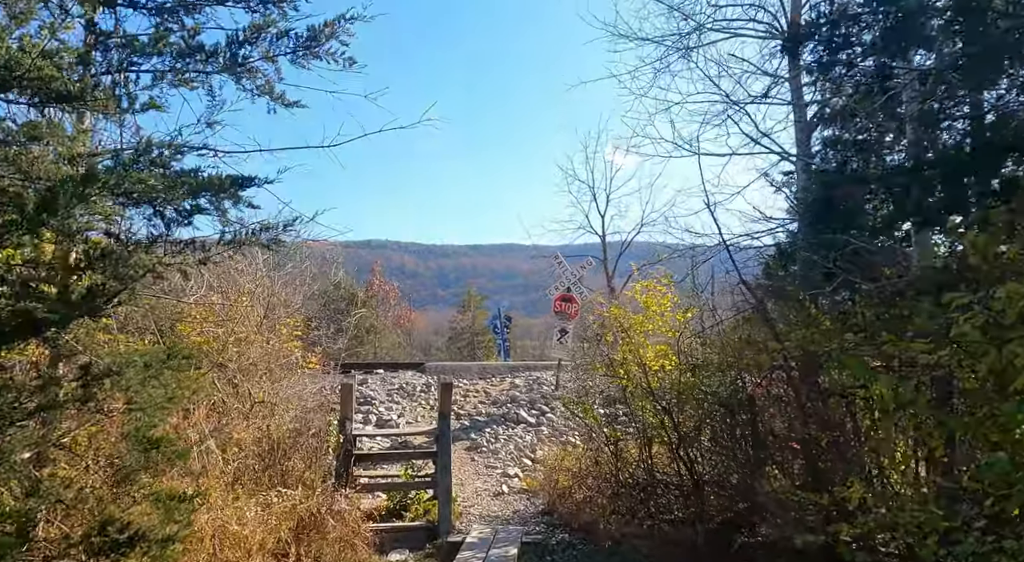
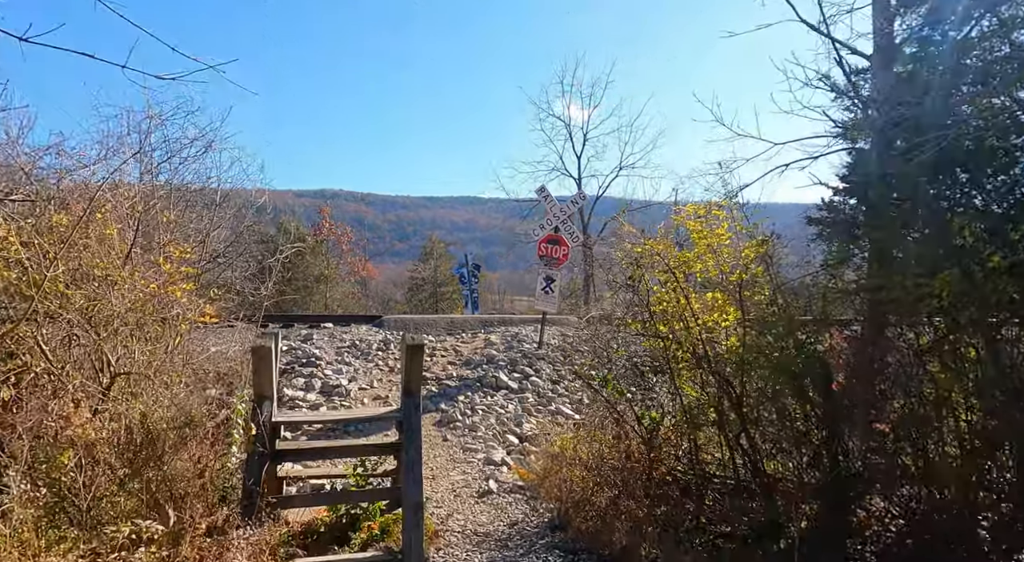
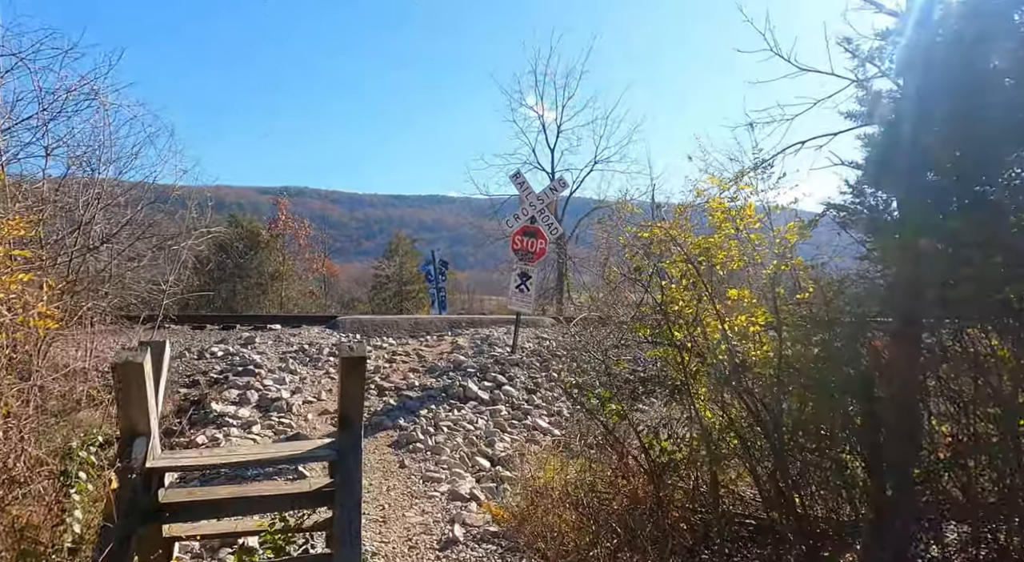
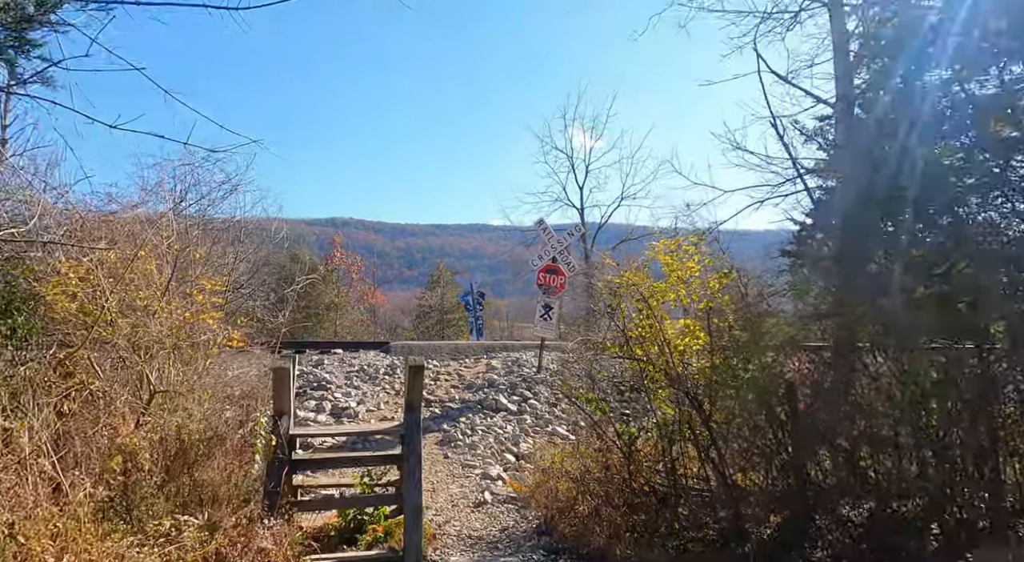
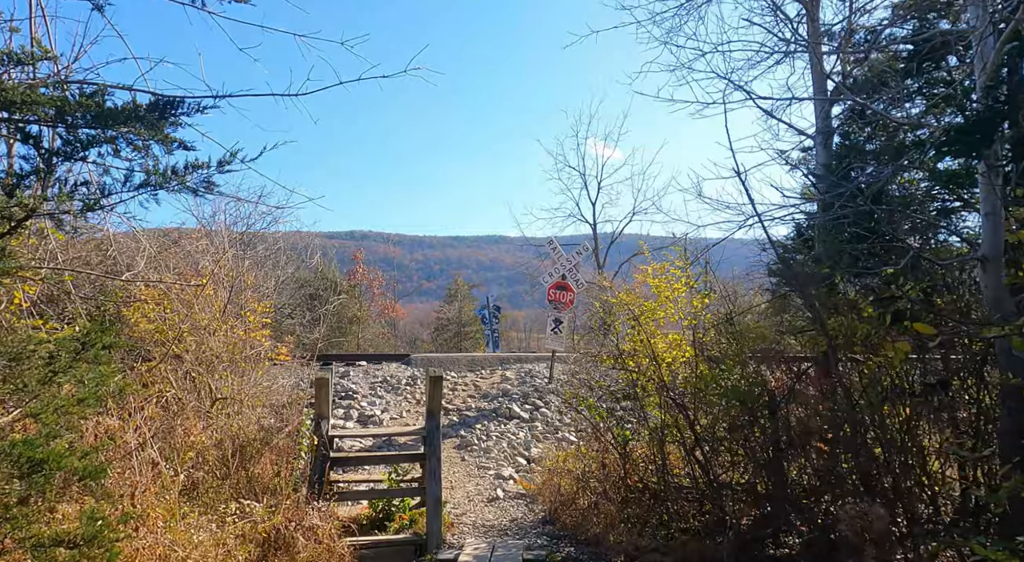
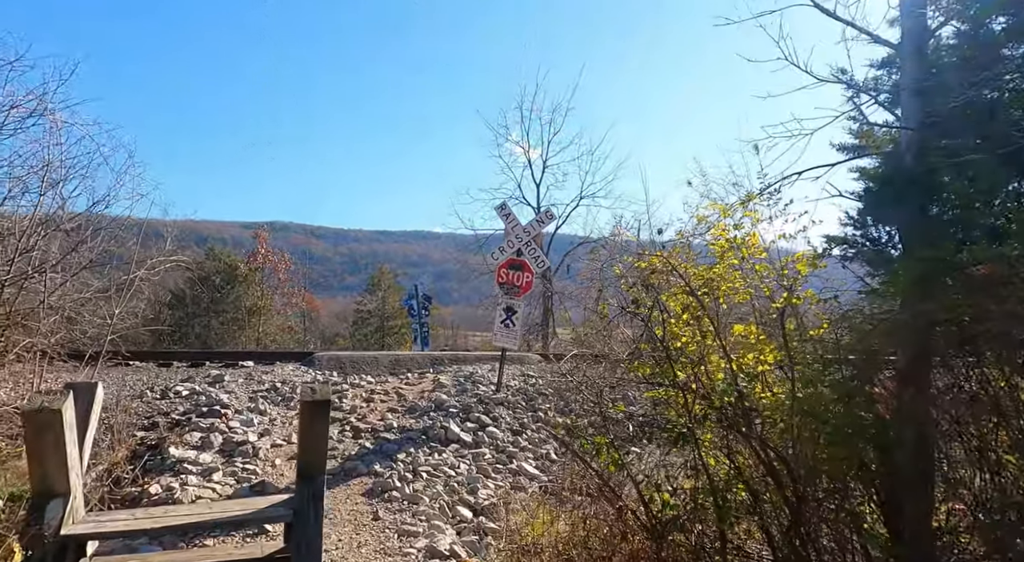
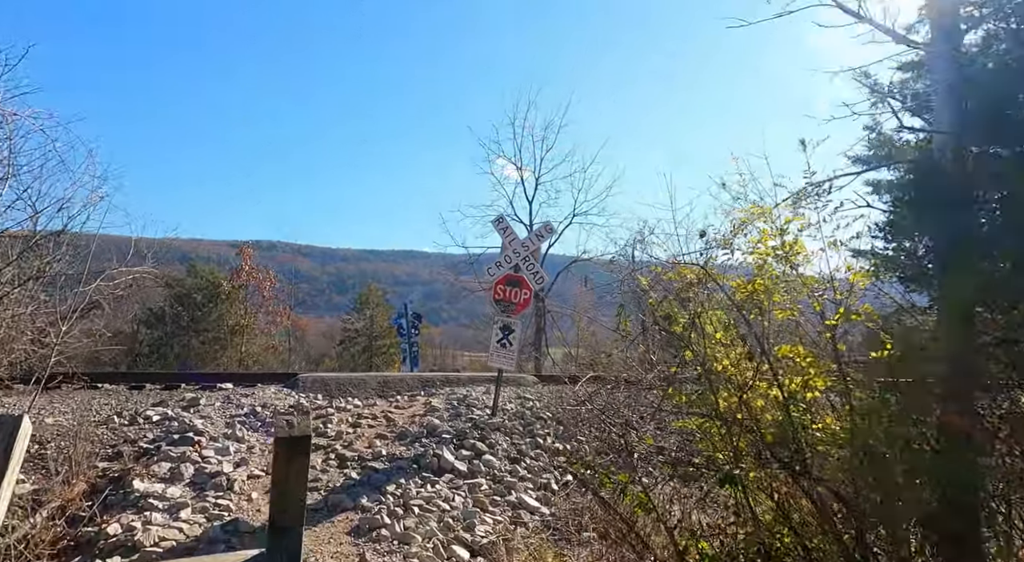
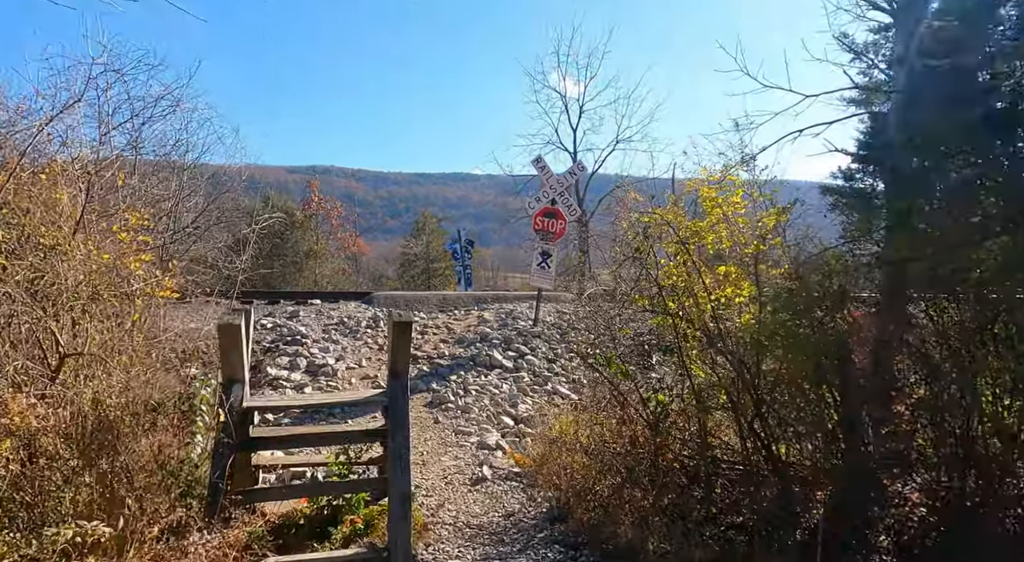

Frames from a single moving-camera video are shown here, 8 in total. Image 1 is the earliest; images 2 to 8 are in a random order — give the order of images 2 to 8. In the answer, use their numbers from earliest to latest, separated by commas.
5, 4, 2, 8, 3, 6, 7
